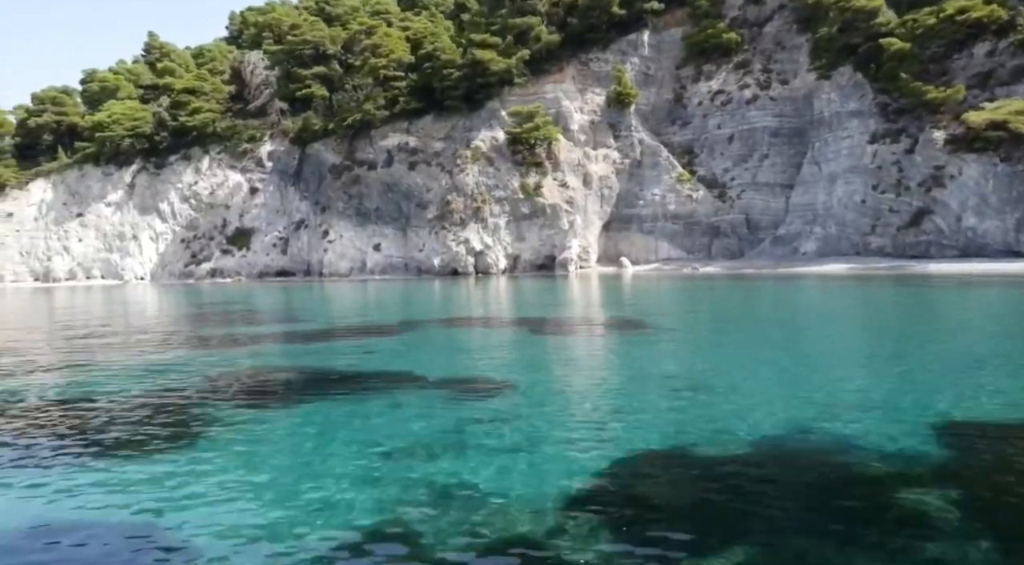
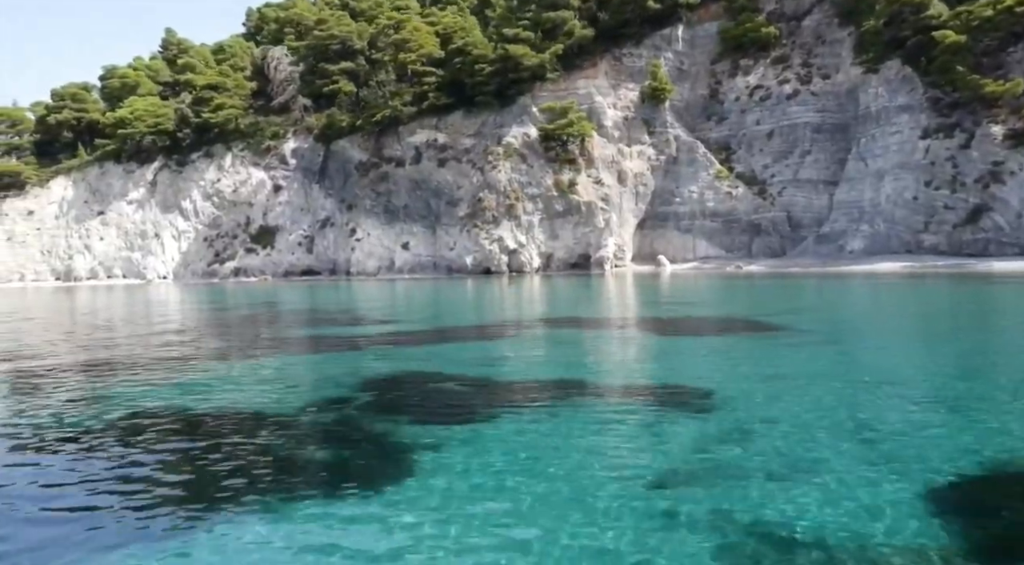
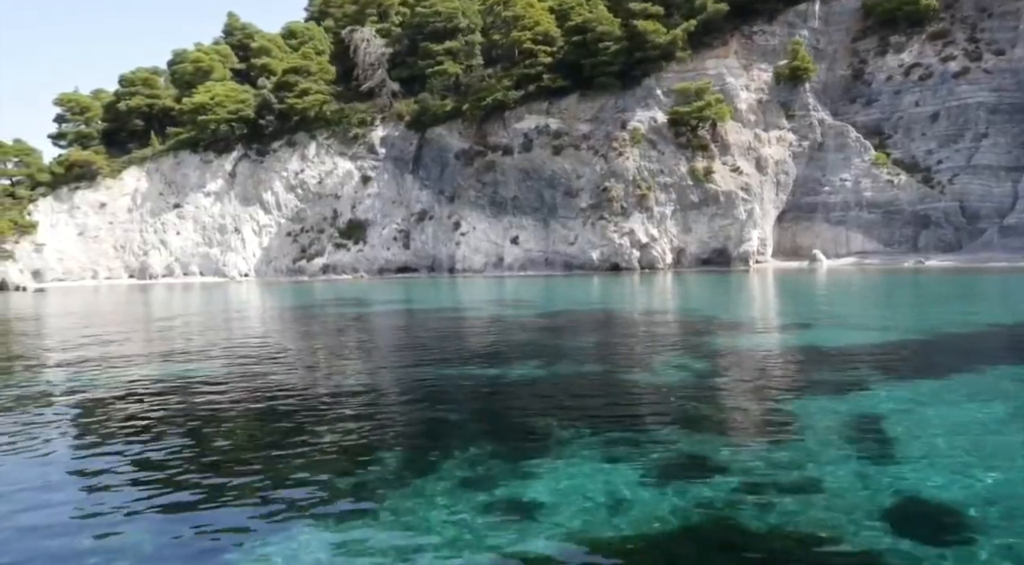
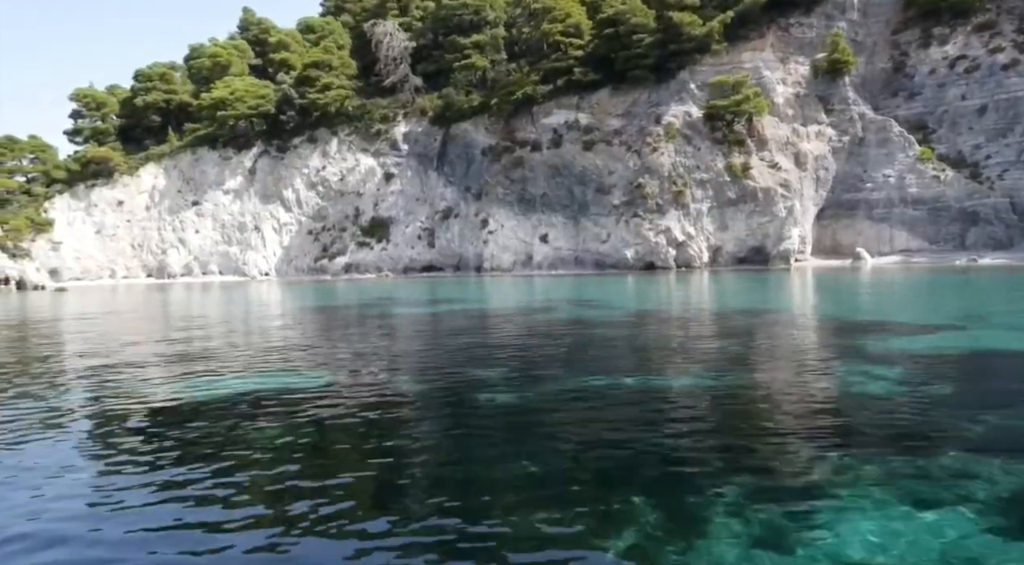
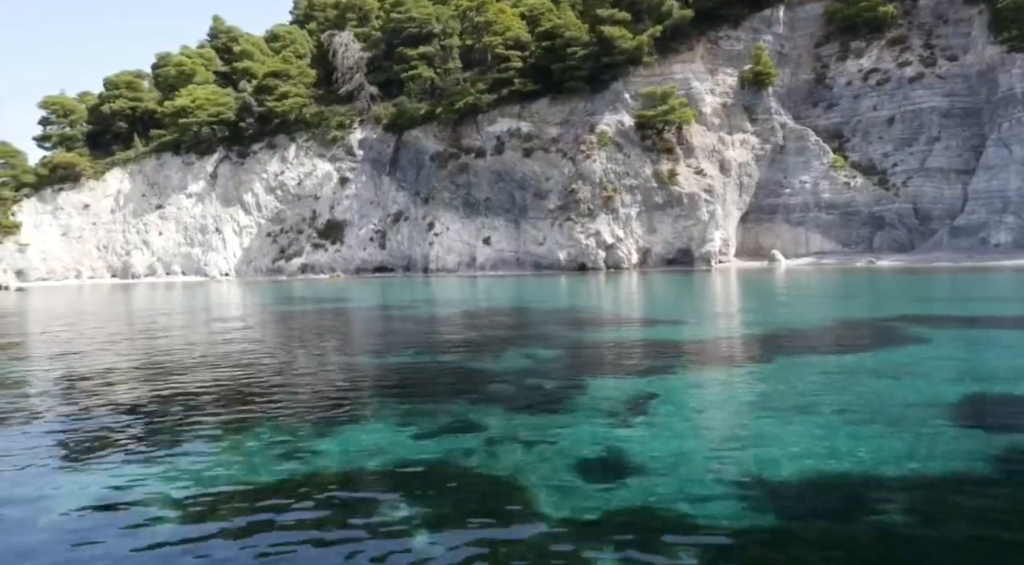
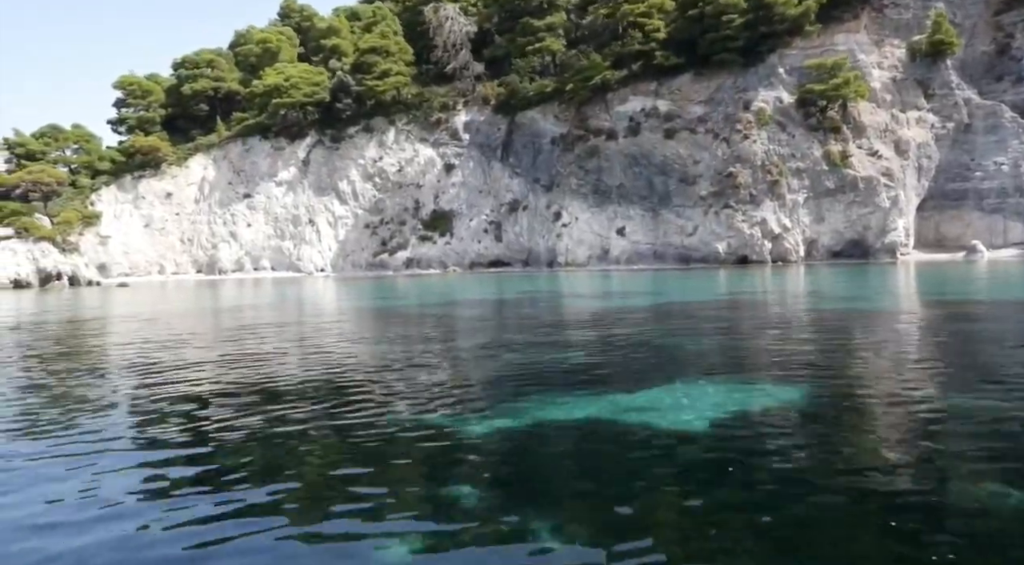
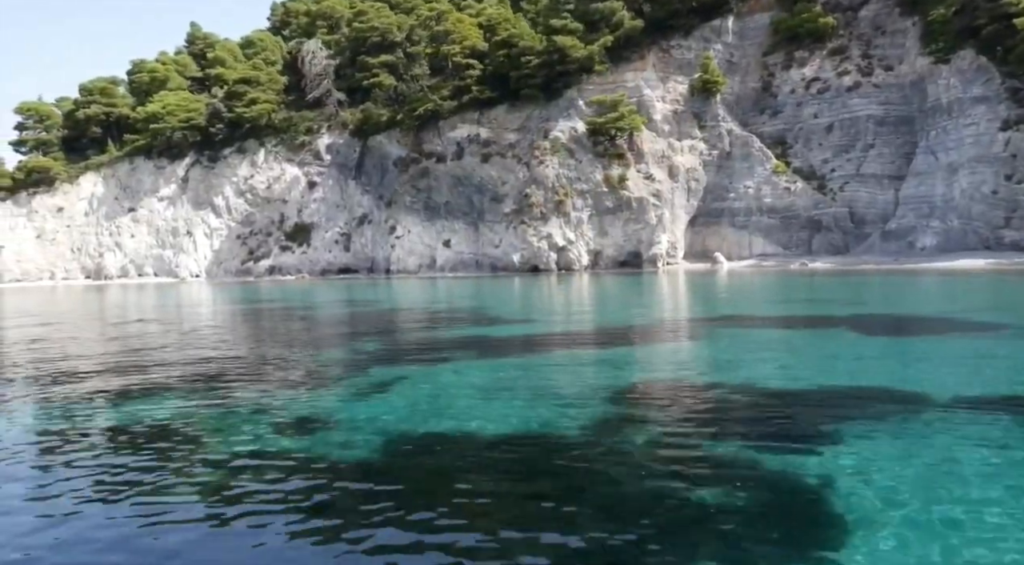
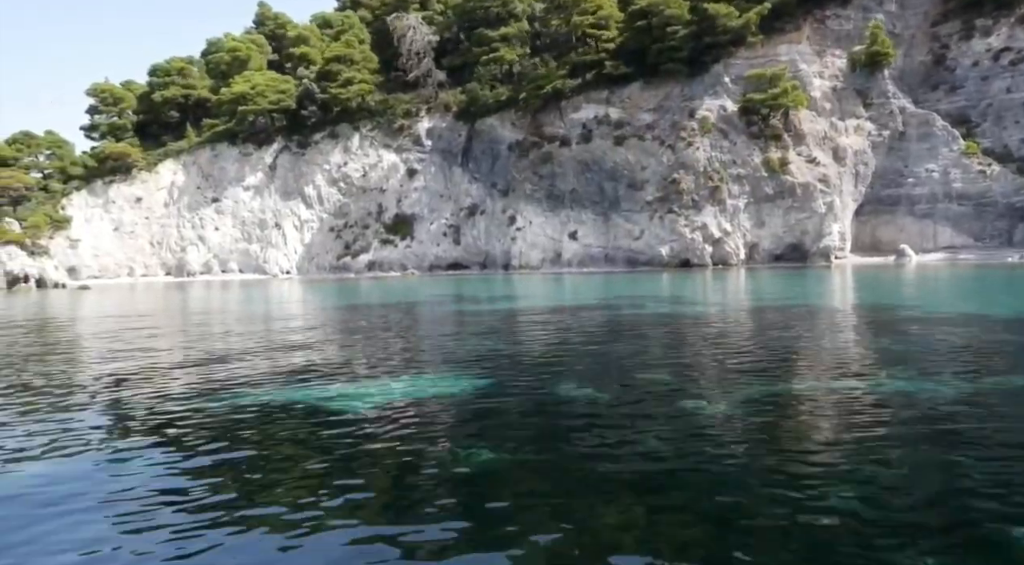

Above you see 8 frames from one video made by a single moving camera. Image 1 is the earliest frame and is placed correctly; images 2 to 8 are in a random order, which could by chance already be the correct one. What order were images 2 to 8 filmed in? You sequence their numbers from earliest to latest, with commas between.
2, 7, 5, 3, 4, 8, 6
